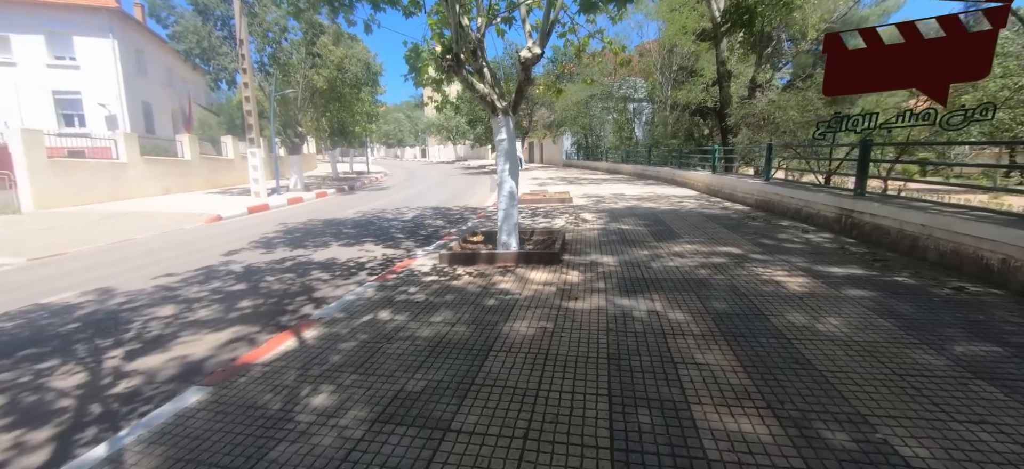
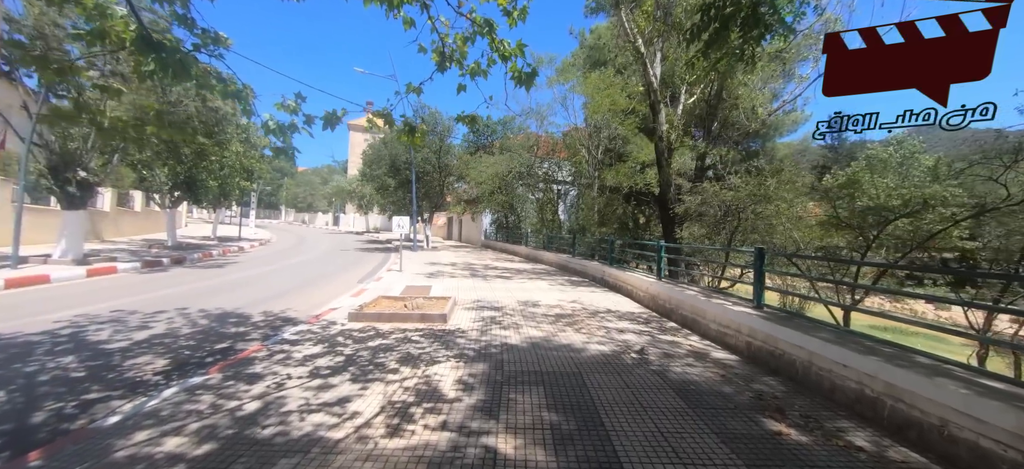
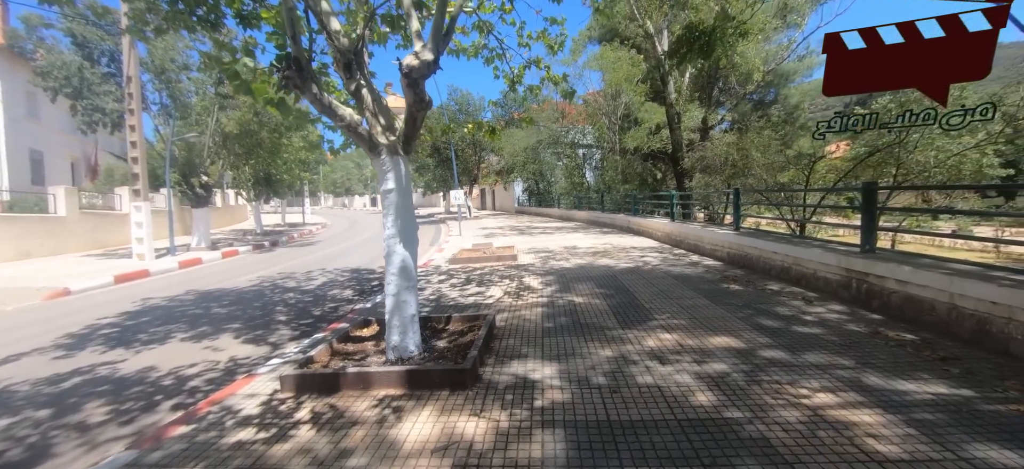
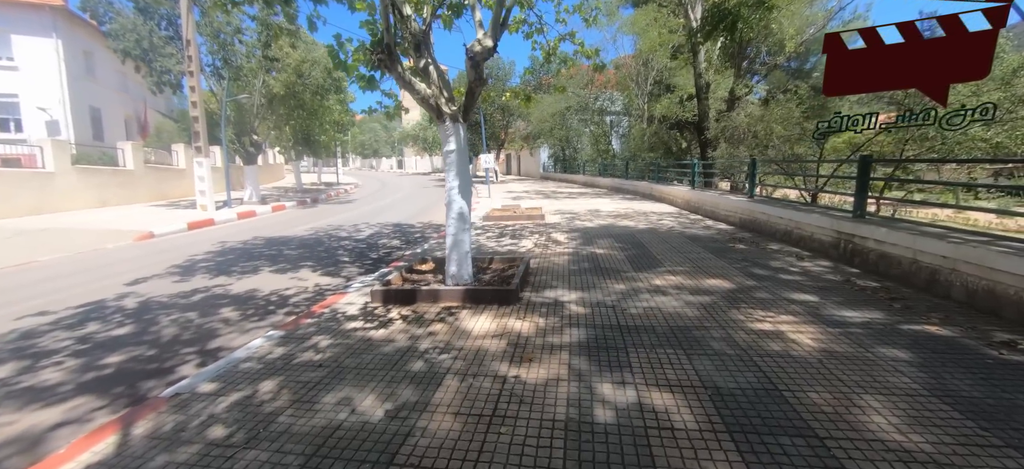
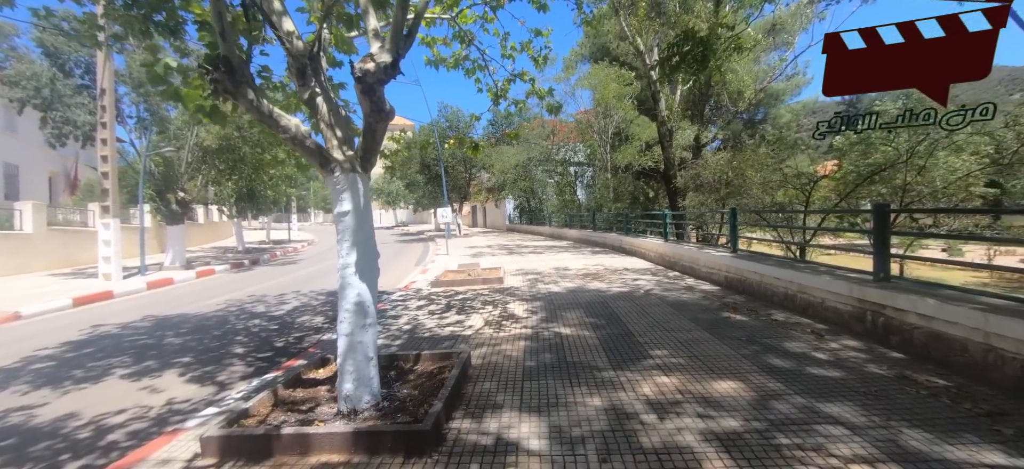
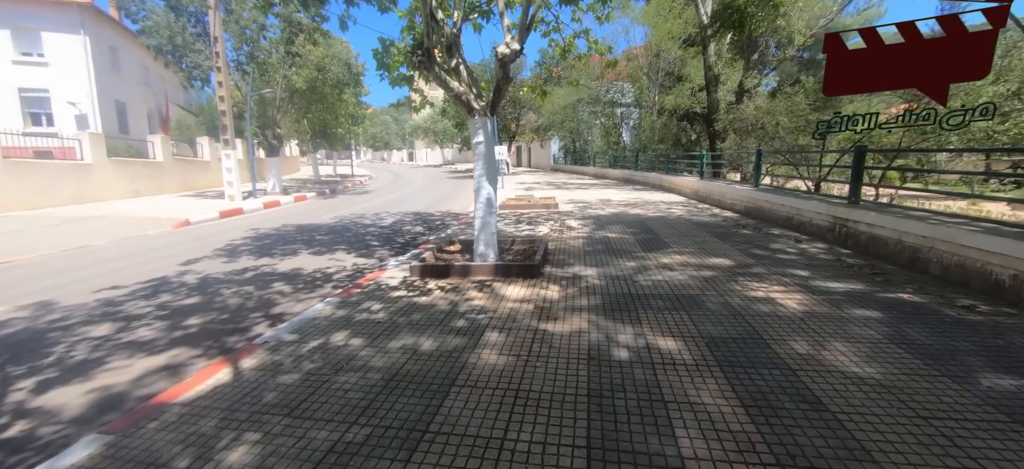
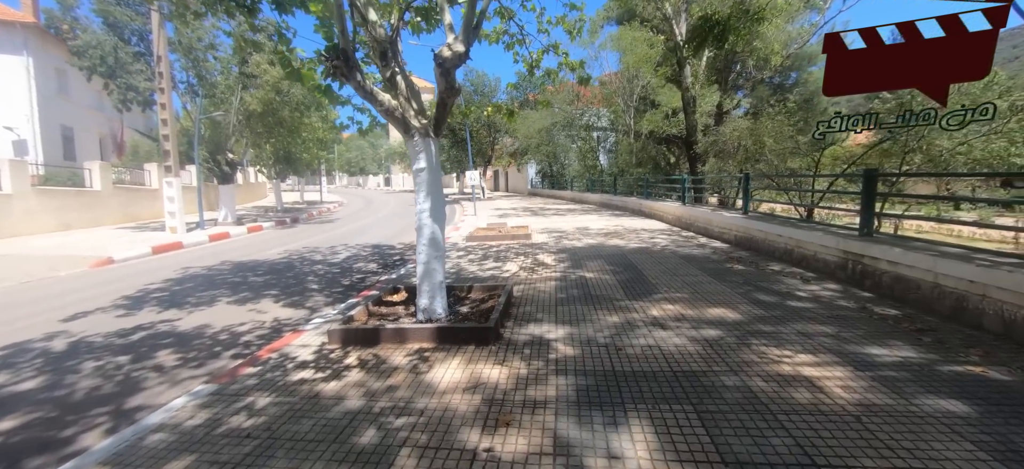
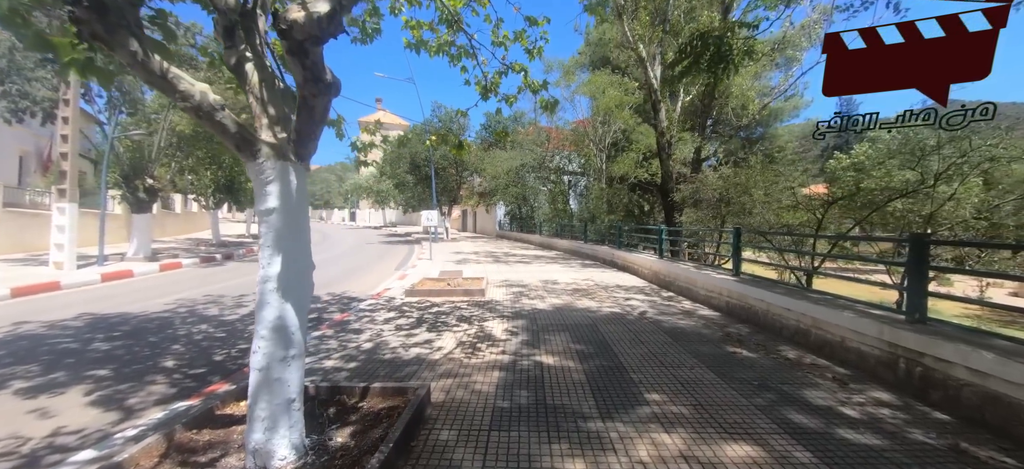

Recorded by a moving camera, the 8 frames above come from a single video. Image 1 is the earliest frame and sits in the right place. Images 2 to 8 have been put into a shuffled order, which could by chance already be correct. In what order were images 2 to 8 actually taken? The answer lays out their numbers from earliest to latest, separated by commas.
6, 4, 7, 3, 5, 8, 2
